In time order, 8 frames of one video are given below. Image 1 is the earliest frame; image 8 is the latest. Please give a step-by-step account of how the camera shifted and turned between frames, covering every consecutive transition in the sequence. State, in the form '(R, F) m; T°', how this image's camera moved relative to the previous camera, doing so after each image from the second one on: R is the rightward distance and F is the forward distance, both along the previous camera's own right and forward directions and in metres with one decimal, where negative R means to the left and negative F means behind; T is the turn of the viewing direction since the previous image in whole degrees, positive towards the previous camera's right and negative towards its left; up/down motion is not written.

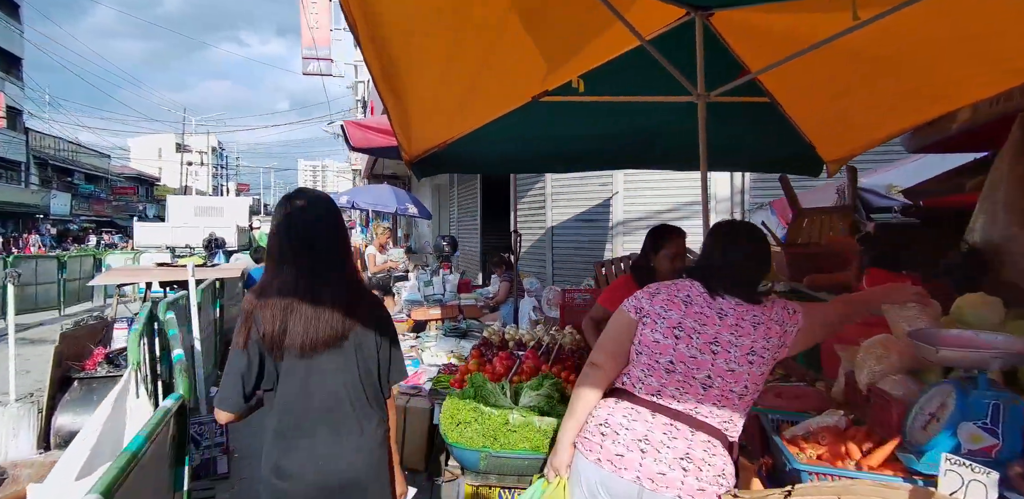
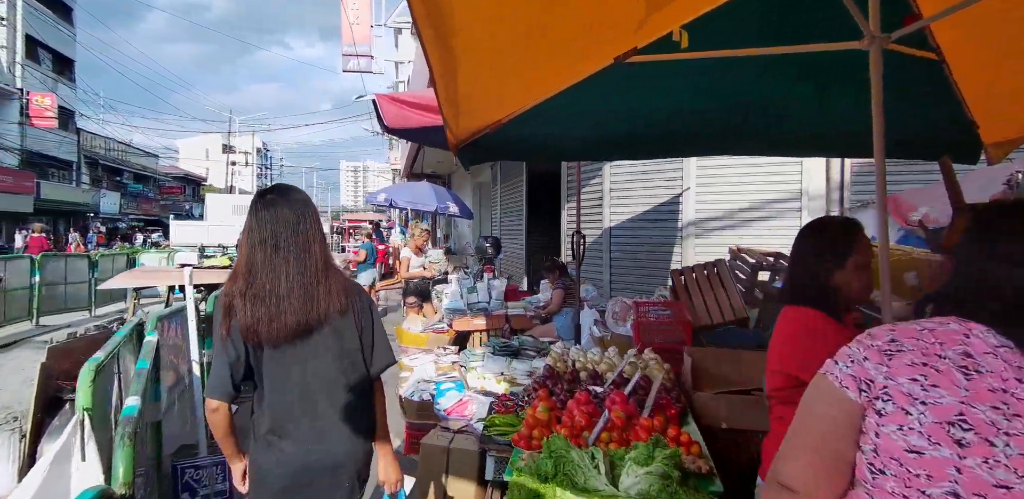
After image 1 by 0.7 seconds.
(-0.2, +0.7) m; -4°
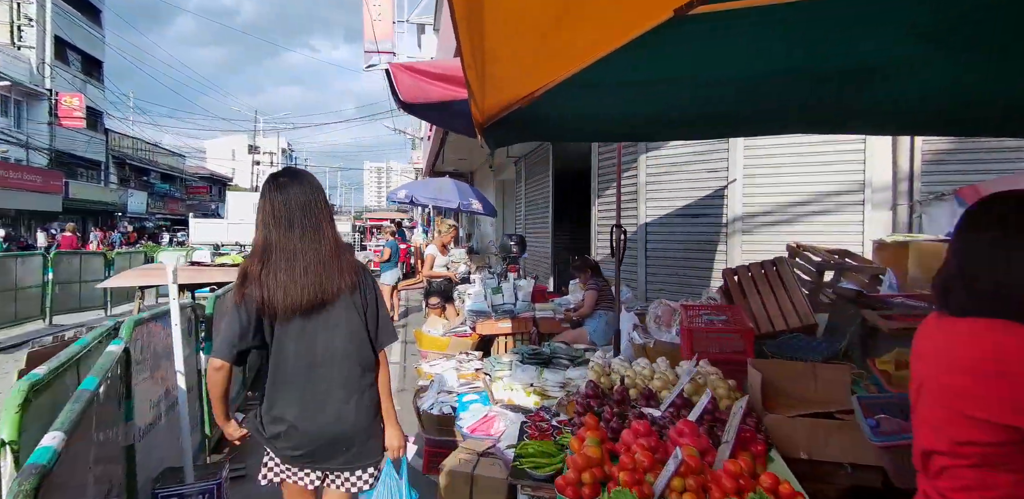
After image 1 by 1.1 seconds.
(-0.1, +0.4) m; -3°
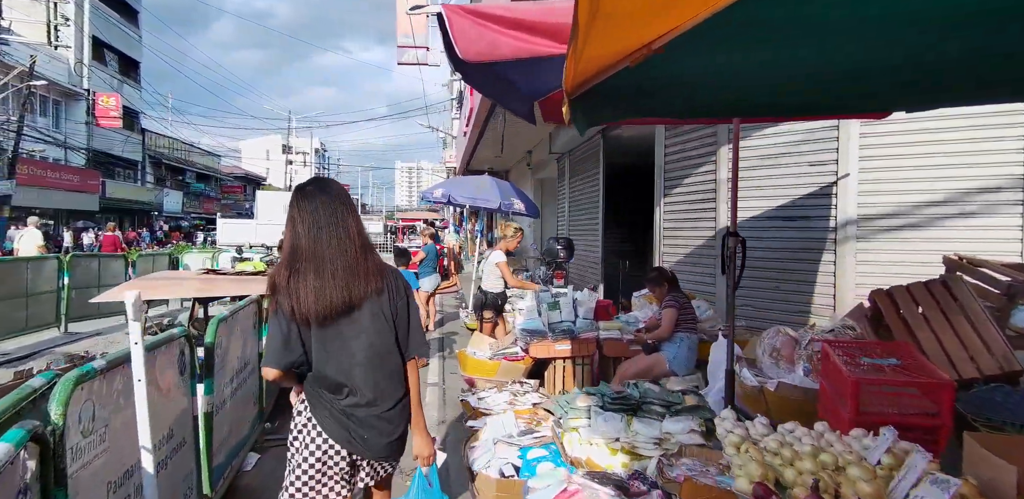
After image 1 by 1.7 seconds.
(-0.3, +0.8) m; -3°
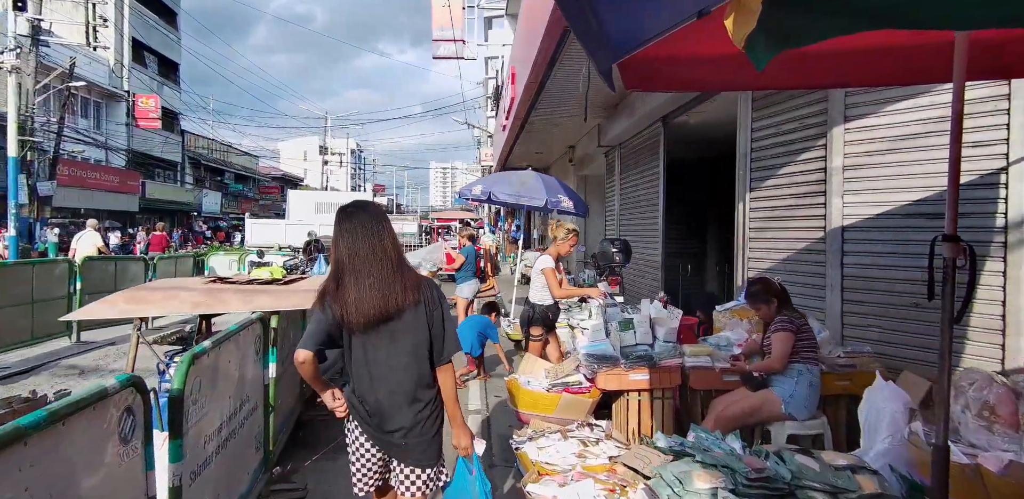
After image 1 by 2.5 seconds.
(-0.2, +0.8) m; -4°
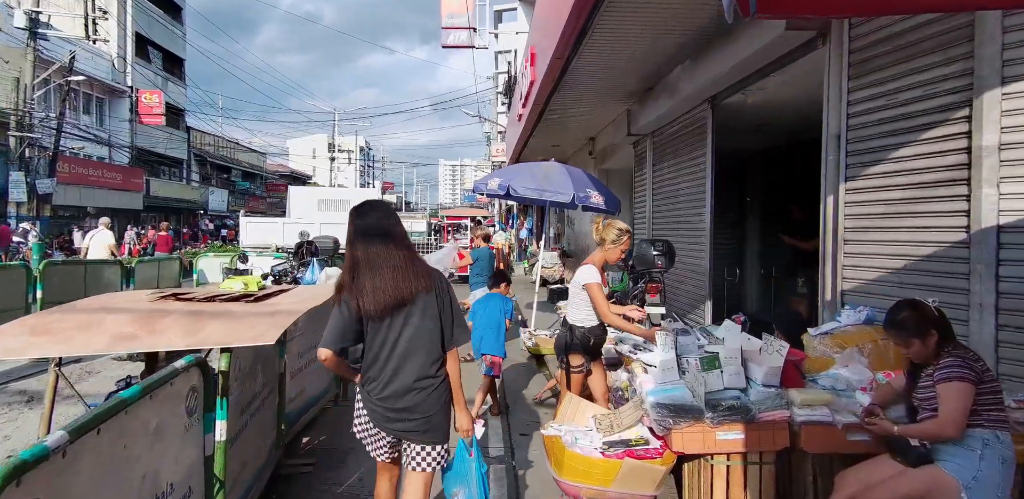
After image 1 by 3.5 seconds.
(-0.2, +0.9) m; -1°
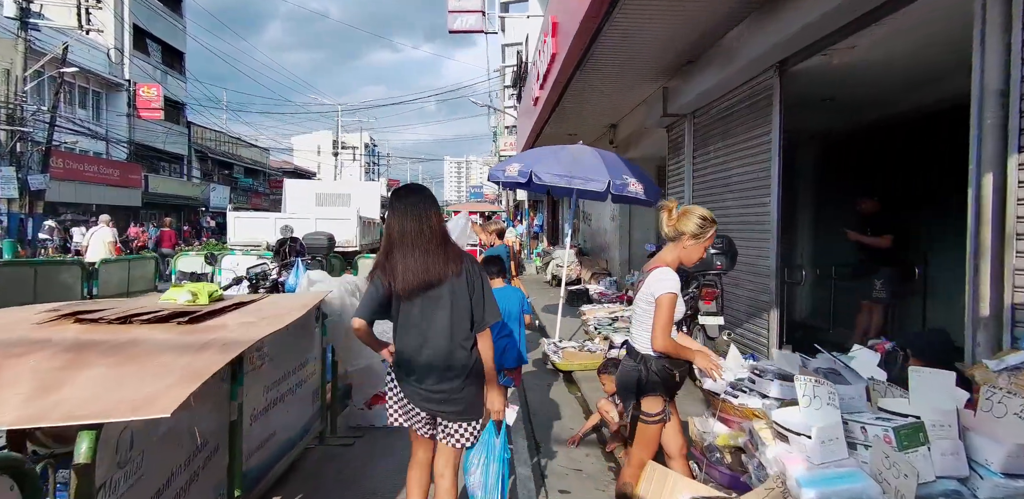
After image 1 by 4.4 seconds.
(-0.2, +1.0) m; -1°
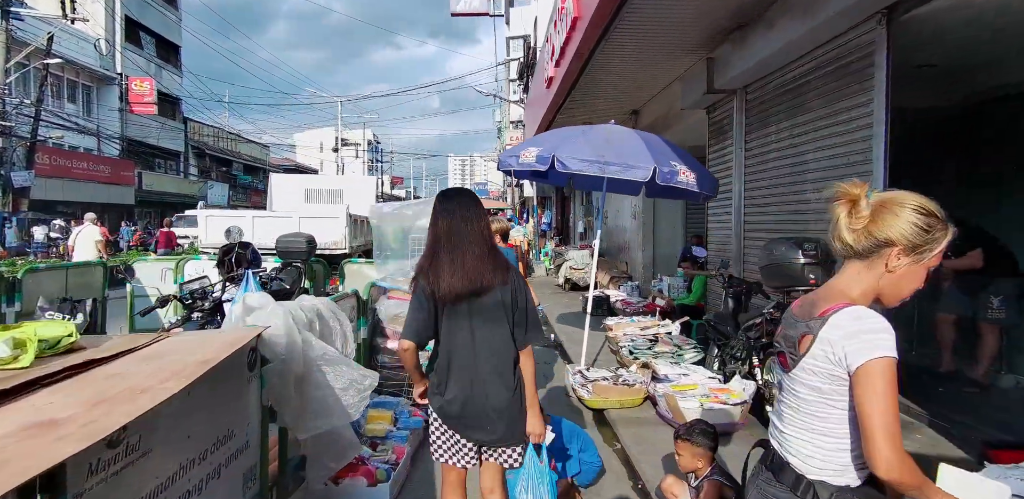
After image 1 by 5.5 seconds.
(-0.1, +1.2) m; 0°
